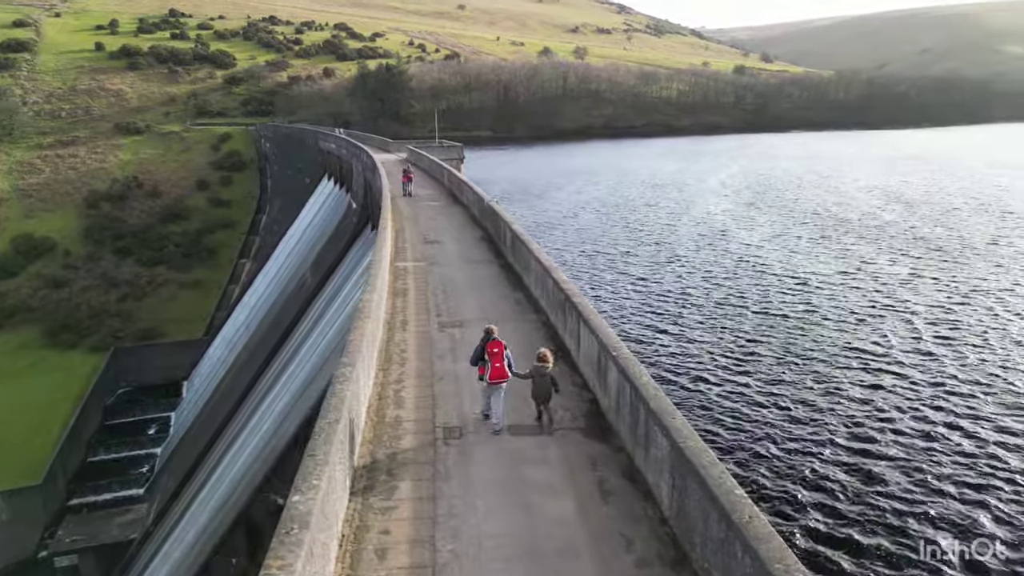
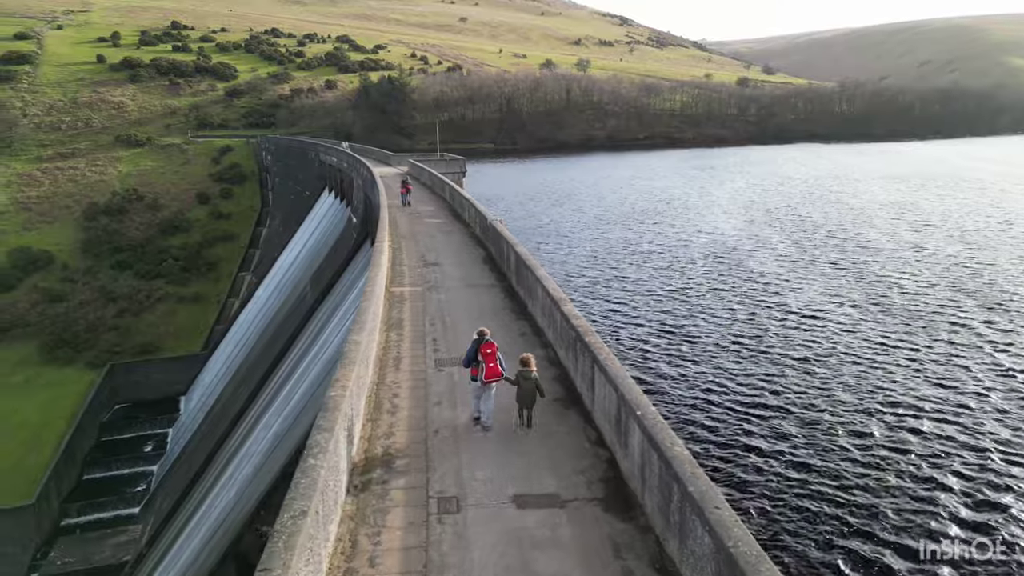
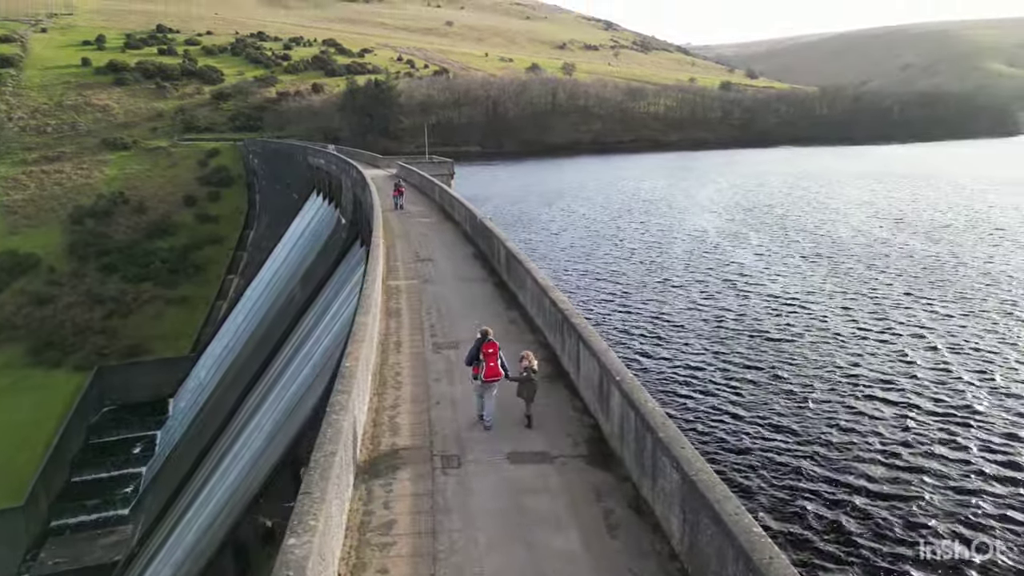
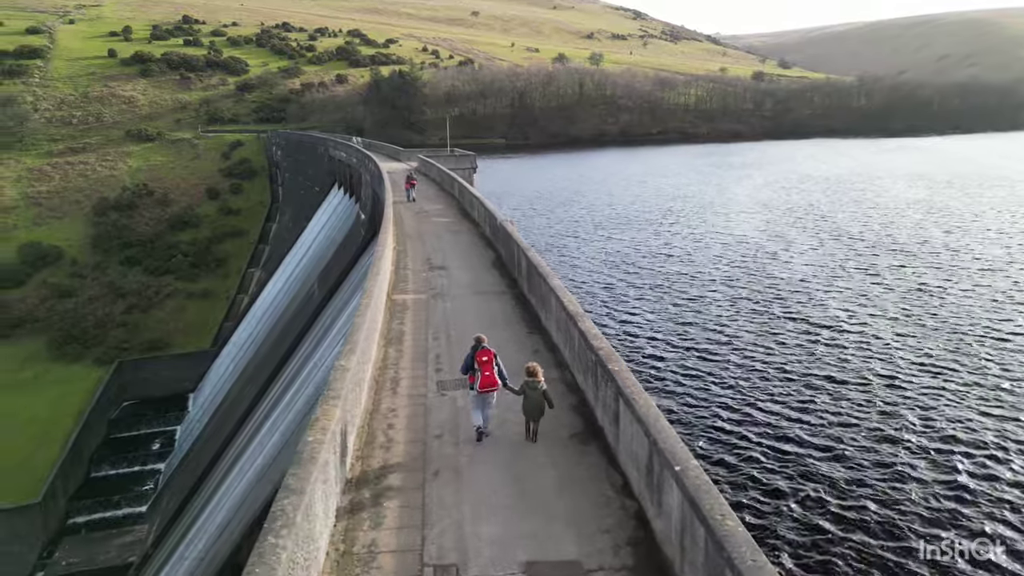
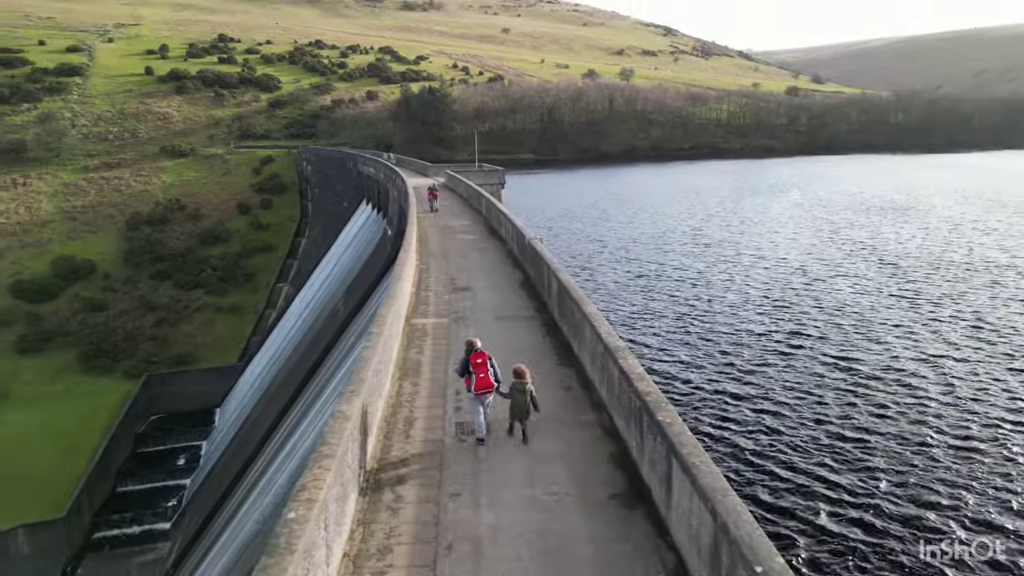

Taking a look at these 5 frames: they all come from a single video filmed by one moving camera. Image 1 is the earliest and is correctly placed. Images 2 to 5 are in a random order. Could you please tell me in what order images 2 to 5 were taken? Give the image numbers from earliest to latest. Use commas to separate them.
3, 2, 4, 5
